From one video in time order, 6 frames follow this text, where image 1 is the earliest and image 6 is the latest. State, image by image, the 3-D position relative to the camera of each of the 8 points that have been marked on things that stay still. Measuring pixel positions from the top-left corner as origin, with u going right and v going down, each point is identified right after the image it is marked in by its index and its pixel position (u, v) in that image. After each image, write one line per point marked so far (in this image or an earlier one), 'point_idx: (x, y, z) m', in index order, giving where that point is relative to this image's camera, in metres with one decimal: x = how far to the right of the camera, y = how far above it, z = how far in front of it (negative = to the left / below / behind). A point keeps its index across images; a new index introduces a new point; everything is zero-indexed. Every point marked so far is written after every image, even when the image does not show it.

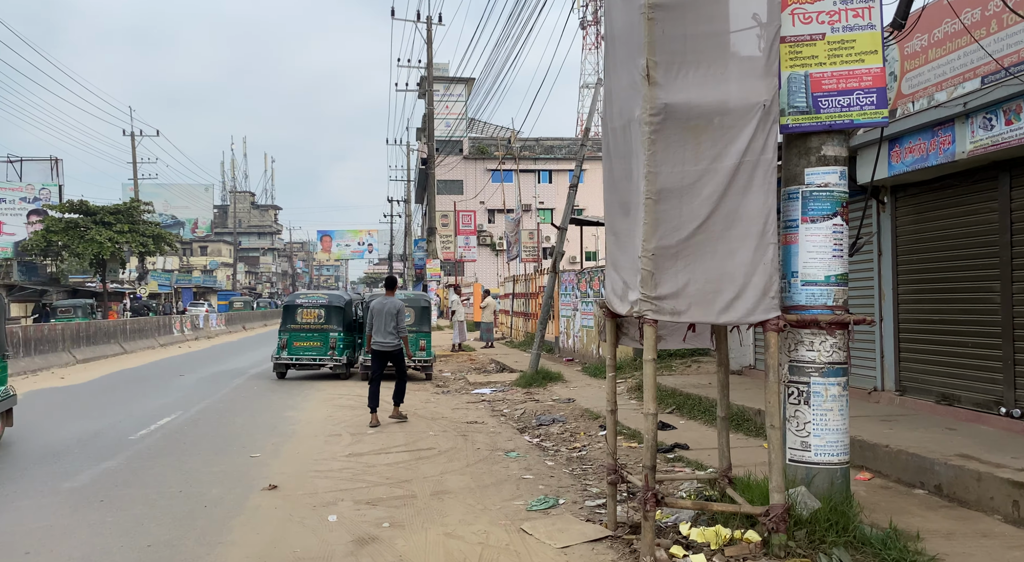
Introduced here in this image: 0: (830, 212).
0: (+2.0, +0.4, +5.1) m
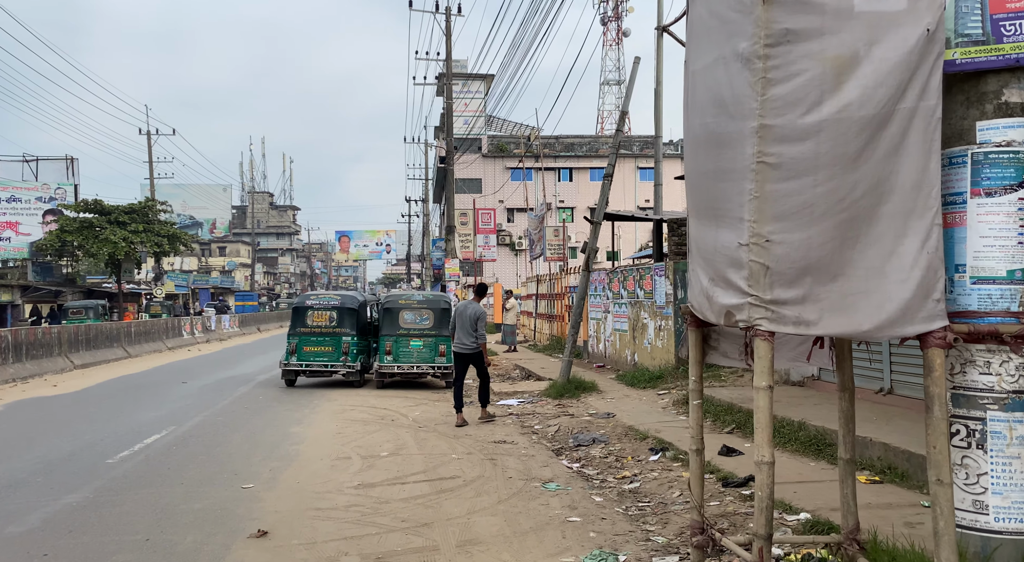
0: (+2.3, +0.5, +3.6) m
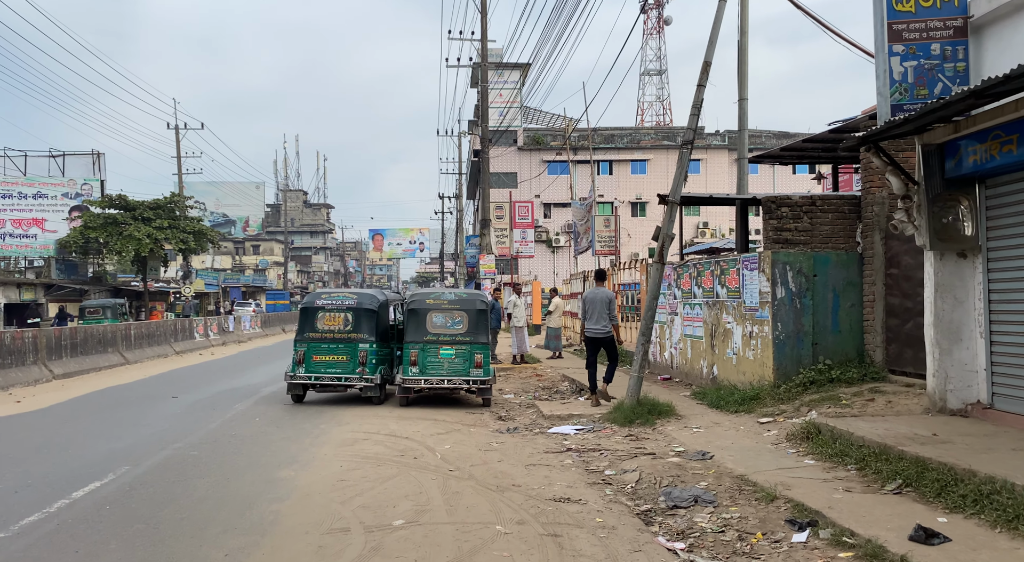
0: (+2.6, +0.5, +0.8) m
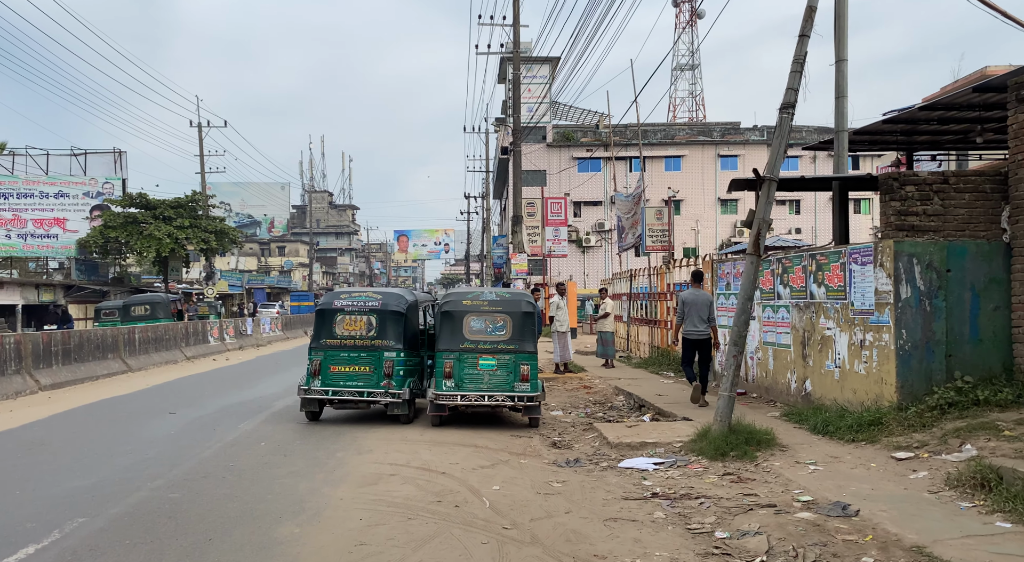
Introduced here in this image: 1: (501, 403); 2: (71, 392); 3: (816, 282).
0: (+3.0, +0.6, -1.3) m
1: (-0.2, -1.7, +10.9) m
2: (-7.8, -1.9, +14.0) m
3: (+4.0, 0.0, +10.6) m
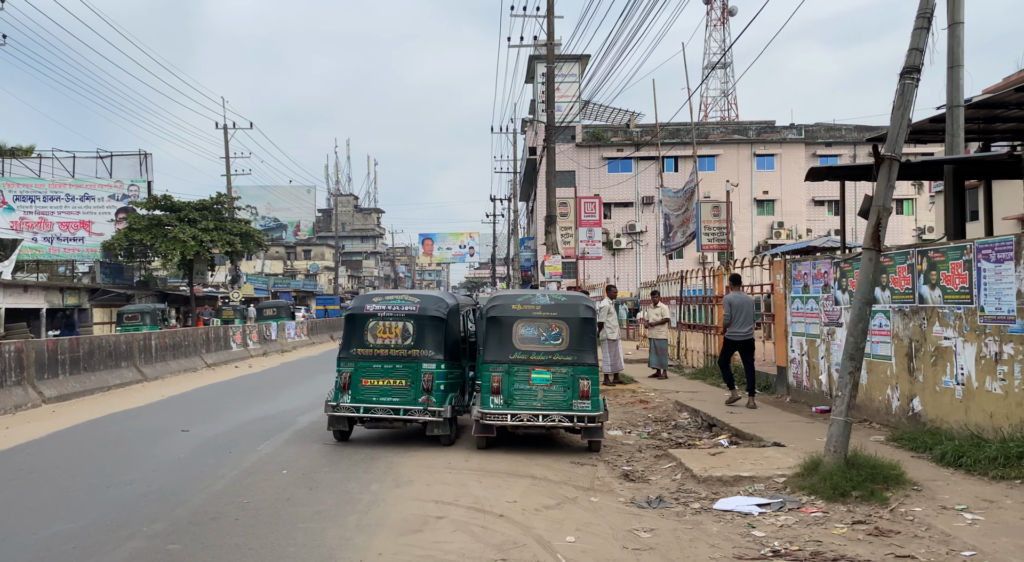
0: (+3.3, +0.6, -2.9) m
1: (+0.5, -1.7, +9.4) m
2: (-7.0, -2.0, +12.8) m
3: (+4.7, 0.0, +9.0) m
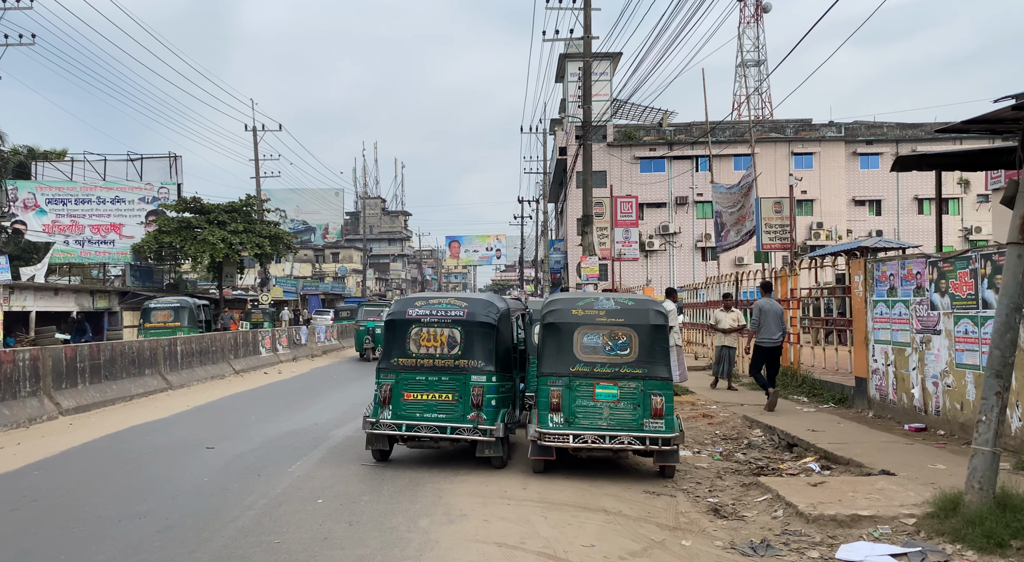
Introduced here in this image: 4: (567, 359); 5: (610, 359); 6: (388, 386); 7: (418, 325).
0: (+3.5, +0.6, -4.1) m
1: (+1.2, -1.7, +8.3) m
2: (-6.2, -2.0, +11.9) m
3: (+5.4, 0.0, +7.8) m
4: (+0.6, -0.8, +8.6) m
5: (+1.1, -0.8, +8.6) m
6: (-1.4, -1.2, +9.0) m
7: (-1.1, -0.5, +9.1) m
